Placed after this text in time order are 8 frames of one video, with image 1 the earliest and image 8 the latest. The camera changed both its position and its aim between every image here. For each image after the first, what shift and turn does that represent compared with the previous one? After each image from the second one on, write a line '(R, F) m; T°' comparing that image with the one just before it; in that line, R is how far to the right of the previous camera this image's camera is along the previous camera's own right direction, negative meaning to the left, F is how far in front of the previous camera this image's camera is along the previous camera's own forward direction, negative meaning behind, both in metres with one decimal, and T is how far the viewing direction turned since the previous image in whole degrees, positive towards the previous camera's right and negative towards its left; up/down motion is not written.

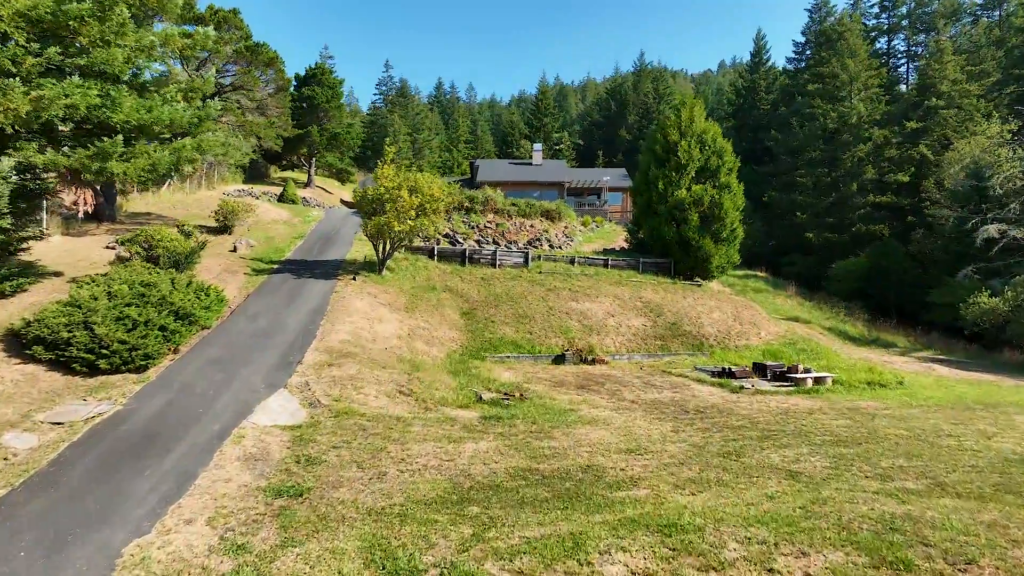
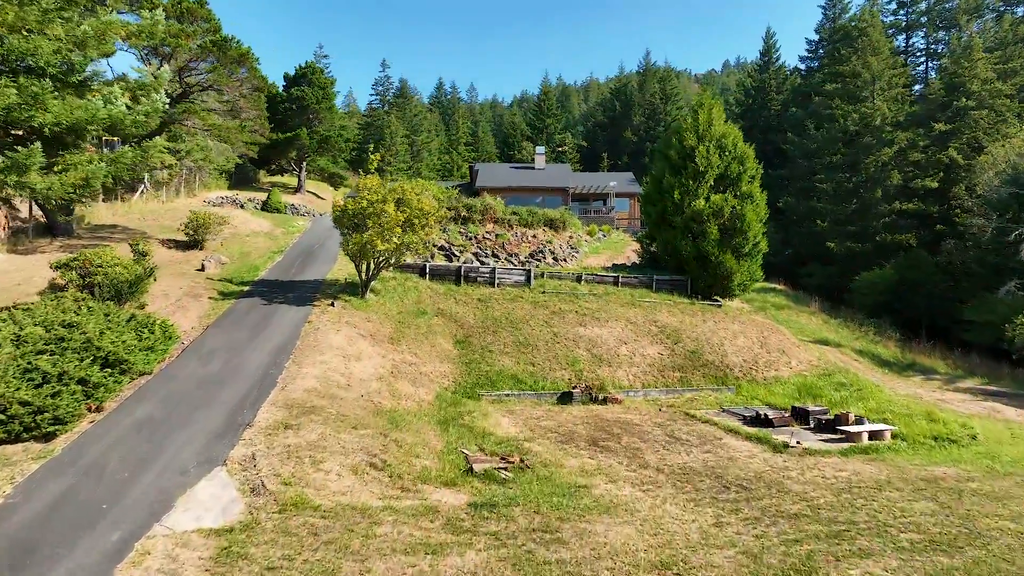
(+0.1, +2.4) m; 0°
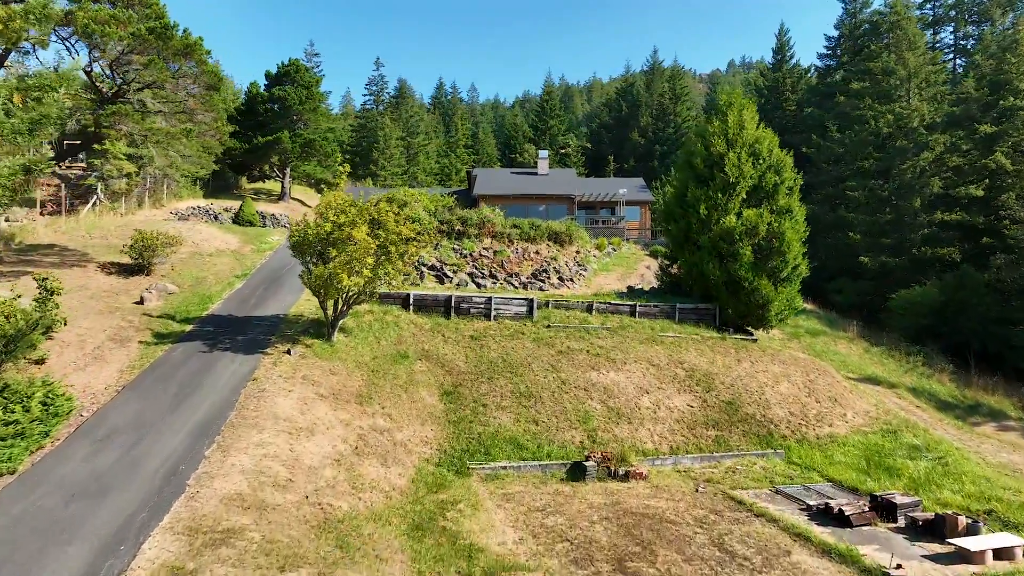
(+0.1, +3.3) m; 0°
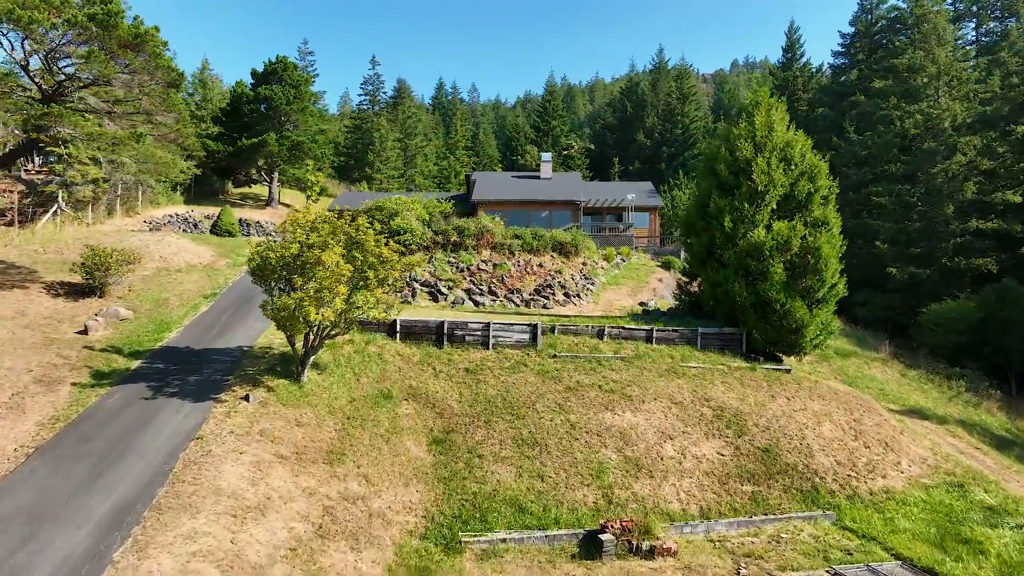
(0.0, +2.2) m; 0°
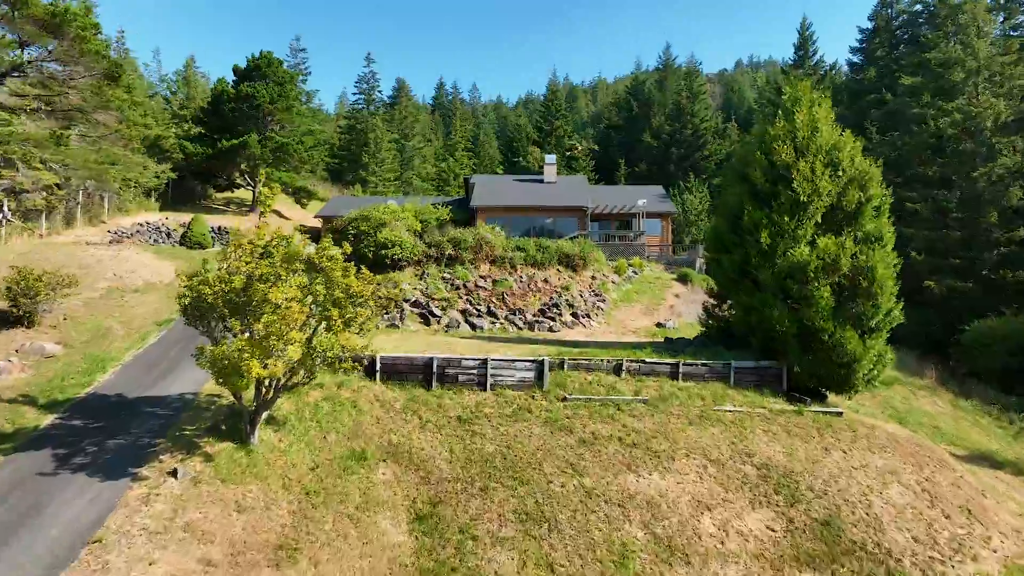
(0.0, +2.6) m; 0°
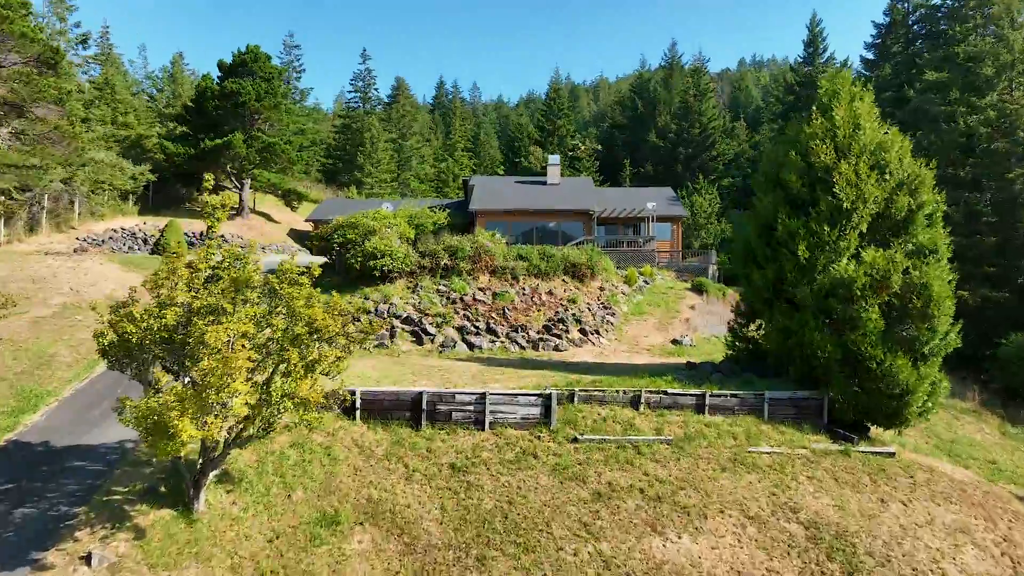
(0.0, +1.9) m; 0°
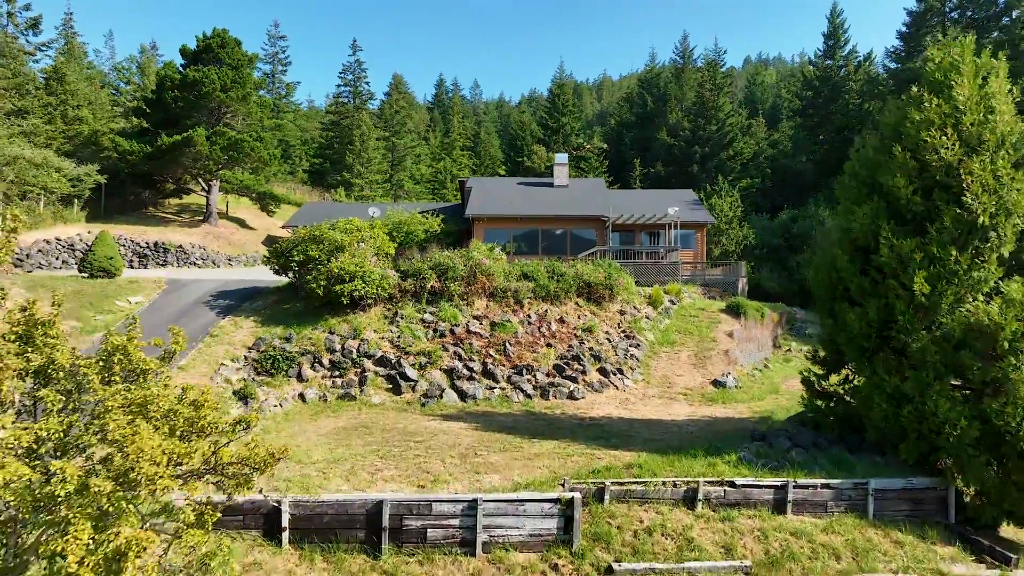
(0.0, +3.8) m; 0°
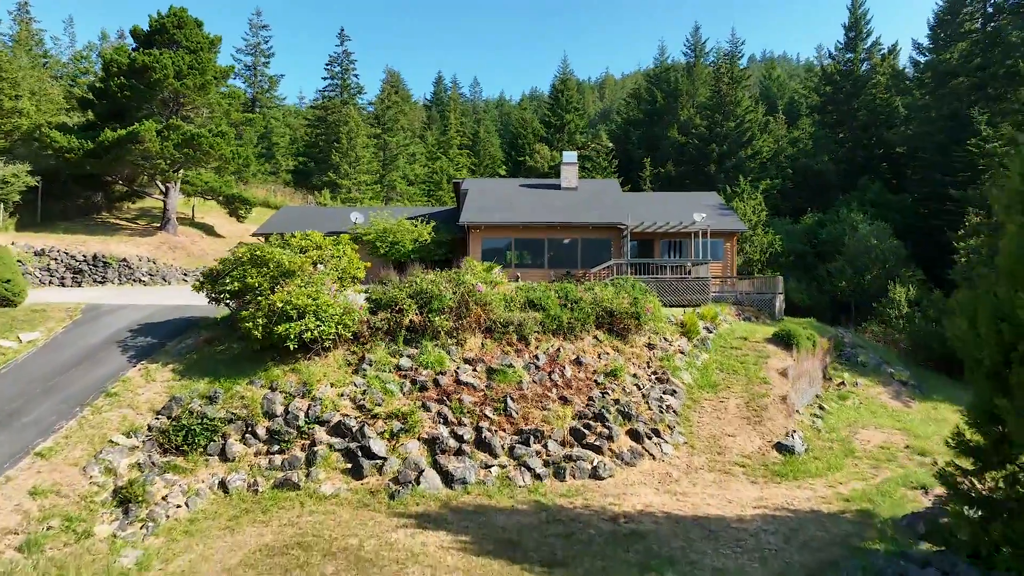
(-0.1, +3.7) m; 0°
